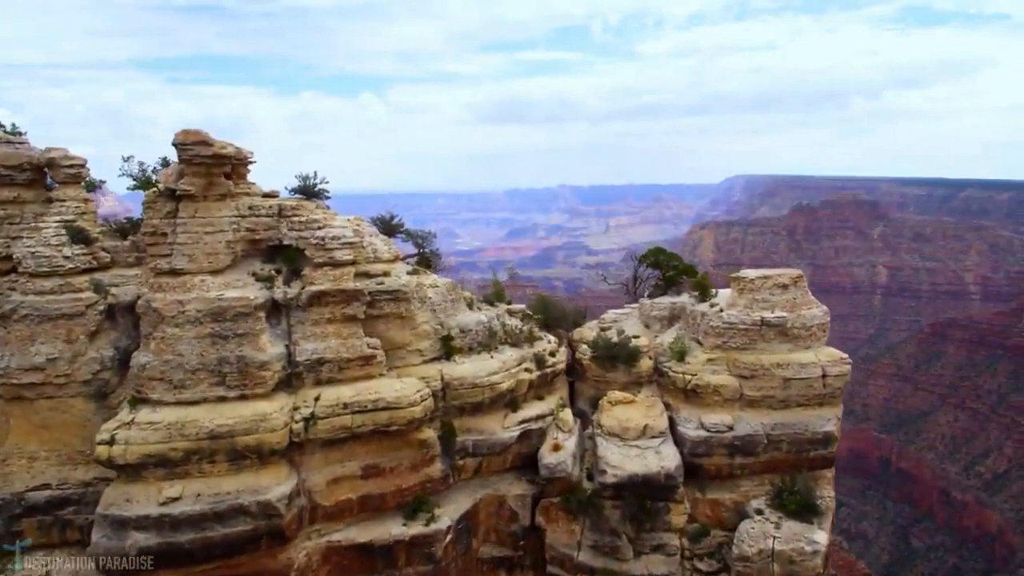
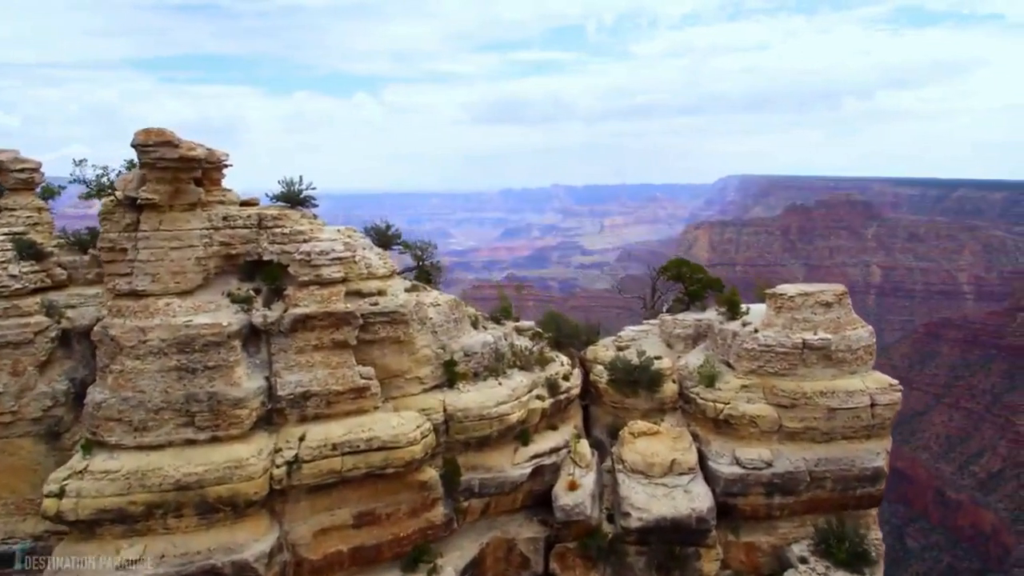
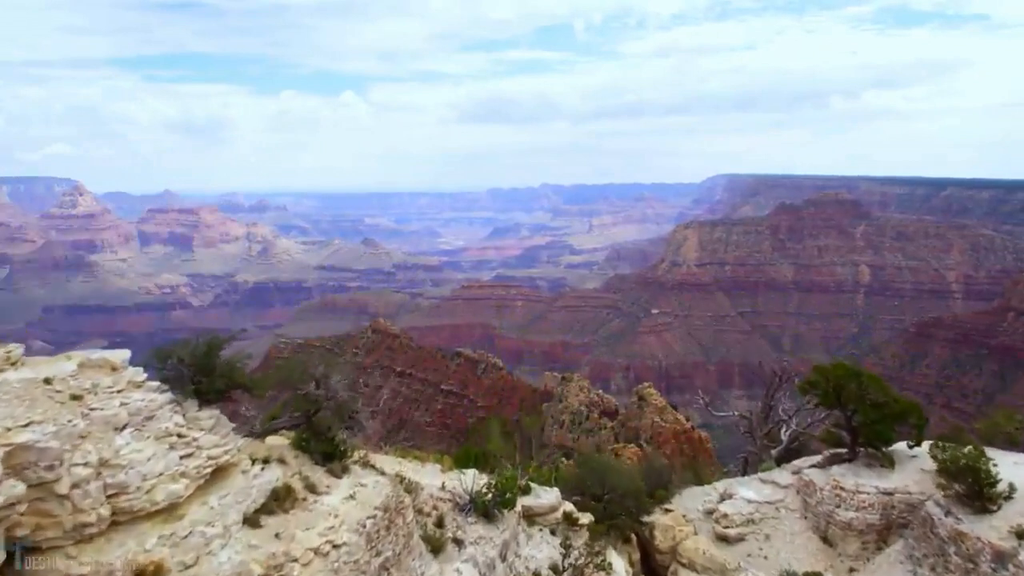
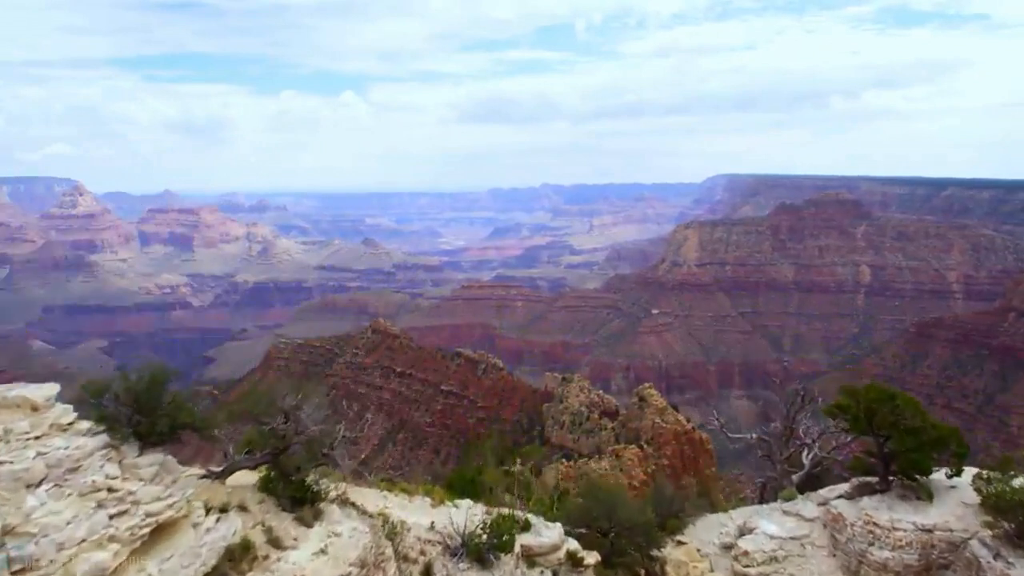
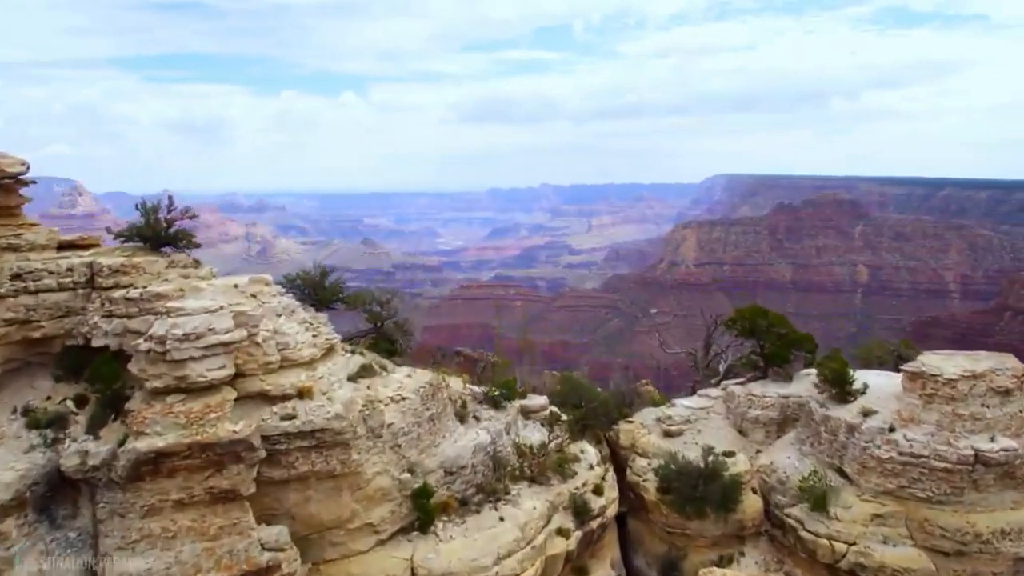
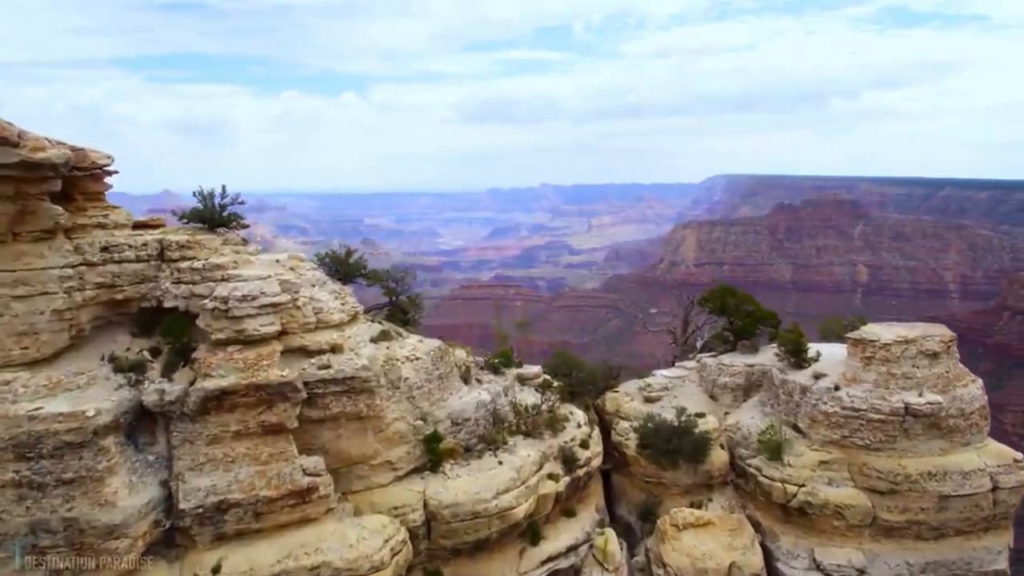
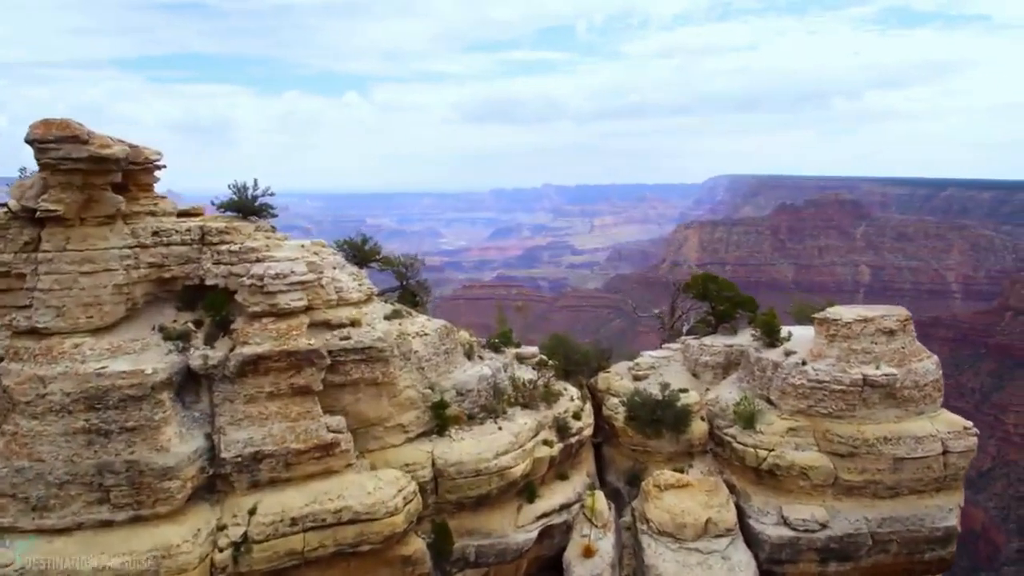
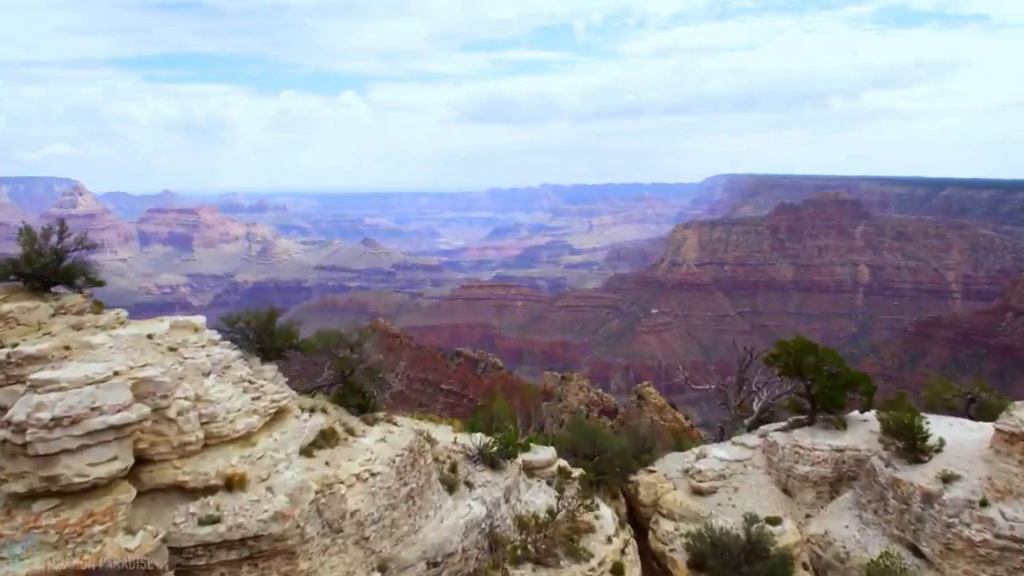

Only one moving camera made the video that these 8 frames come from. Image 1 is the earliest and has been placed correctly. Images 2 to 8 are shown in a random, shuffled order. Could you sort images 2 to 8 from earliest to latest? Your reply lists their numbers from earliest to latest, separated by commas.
2, 7, 6, 5, 8, 3, 4
